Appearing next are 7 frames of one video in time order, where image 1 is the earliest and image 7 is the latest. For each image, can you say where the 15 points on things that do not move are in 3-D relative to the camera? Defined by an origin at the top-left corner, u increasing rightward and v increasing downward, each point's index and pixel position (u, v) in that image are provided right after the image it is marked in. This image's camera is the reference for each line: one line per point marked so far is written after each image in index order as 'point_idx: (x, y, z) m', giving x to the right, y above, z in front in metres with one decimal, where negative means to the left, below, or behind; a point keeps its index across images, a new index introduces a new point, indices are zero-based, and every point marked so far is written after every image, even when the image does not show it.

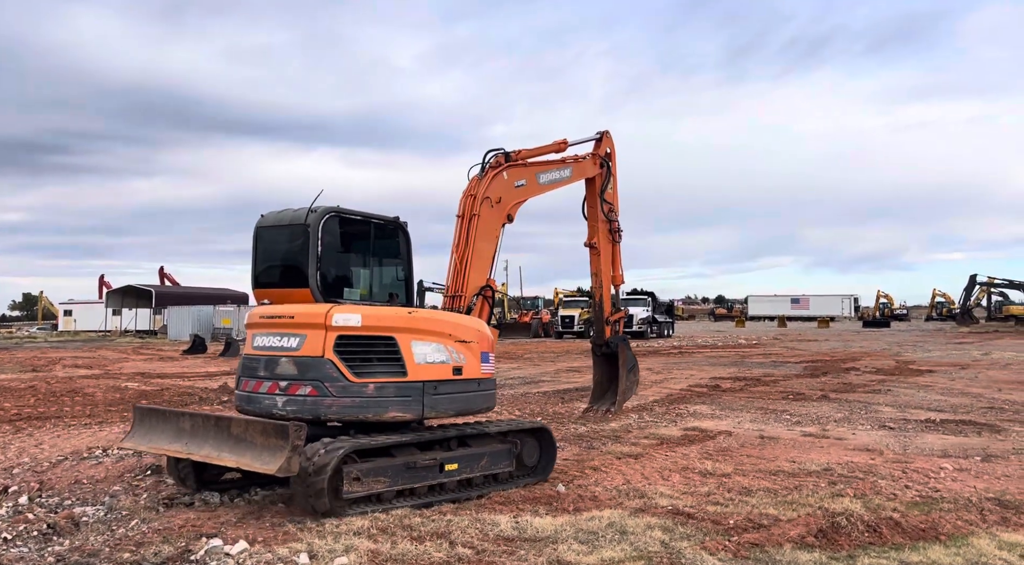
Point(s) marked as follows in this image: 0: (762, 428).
0: (+3.4, -2.0, +11.0) m
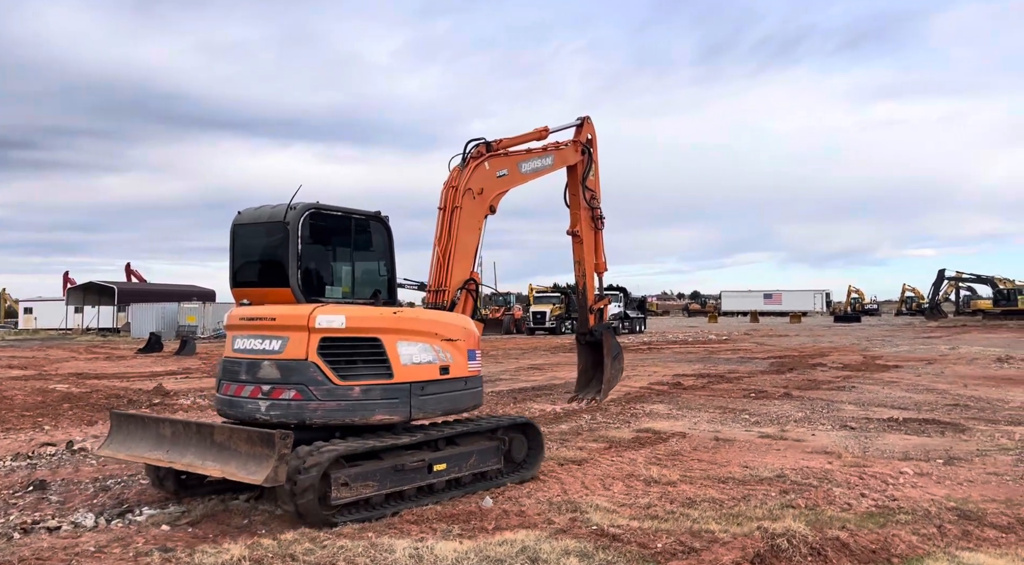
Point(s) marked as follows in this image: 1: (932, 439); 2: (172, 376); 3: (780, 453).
0: (+2.7, -1.9, +10.5) m
1: (+5.0, -1.9, +9.6) m
2: (-7.2, -2.0, +17.0) m
3: (+2.9, -1.9, +8.8) m
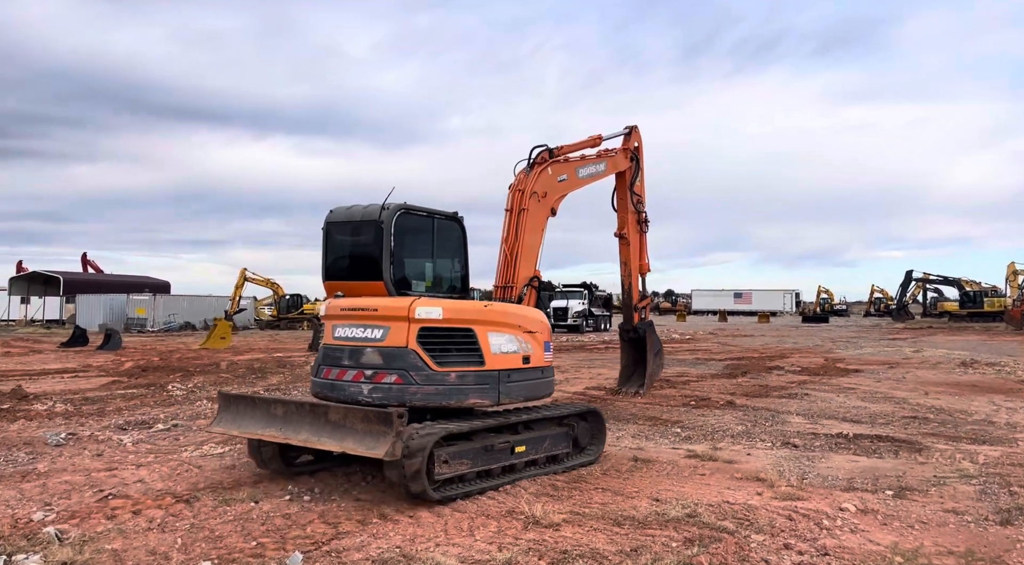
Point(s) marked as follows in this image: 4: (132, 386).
0: (+1.4, -1.8, +9.0) m
1: (+3.8, -1.8, +8.3) m
2: (-8.6, -1.8, +15.3) m
3: (+1.7, -1.8, +7.4) m
4: (-6.4, -1.8, +13.8) m
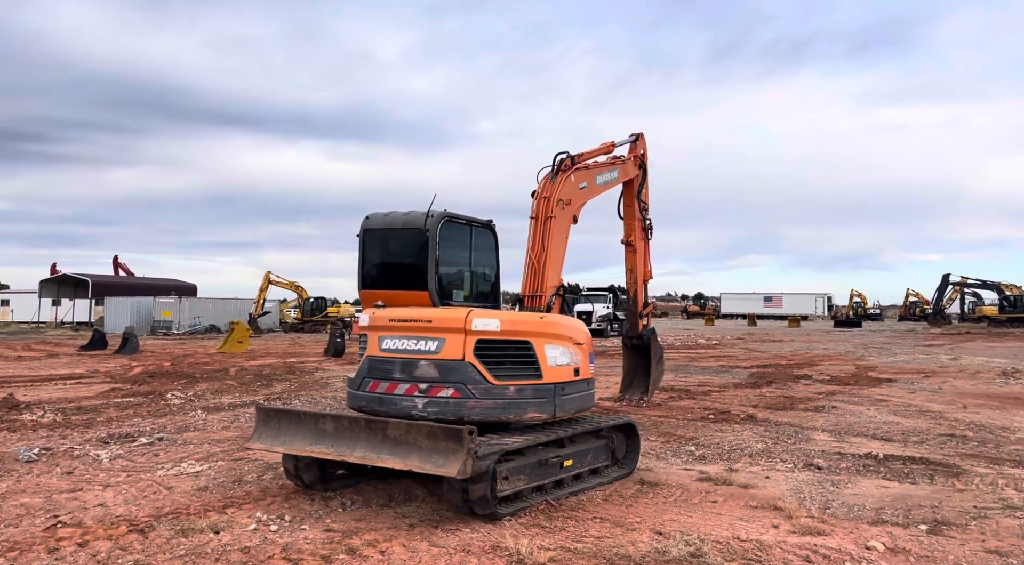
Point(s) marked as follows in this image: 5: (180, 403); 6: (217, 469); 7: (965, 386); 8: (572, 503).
0: (+1.4, -1.9, +8.4) m
1: (+3.7, -1.9, +7.5) m
2: (-8.4, -1.8, +15.0) m
3: (+1.7, -1.9, +6.7) m
4: (-6.3, -1.8, +13.4) m
5: (-5.0, -1.8, +12.2) m
6: (-2.8, -1.8, +7.6) m
7: (+9.4, -2.1, +16.8) m
8: (+0.5, -1.8, +6.7) m
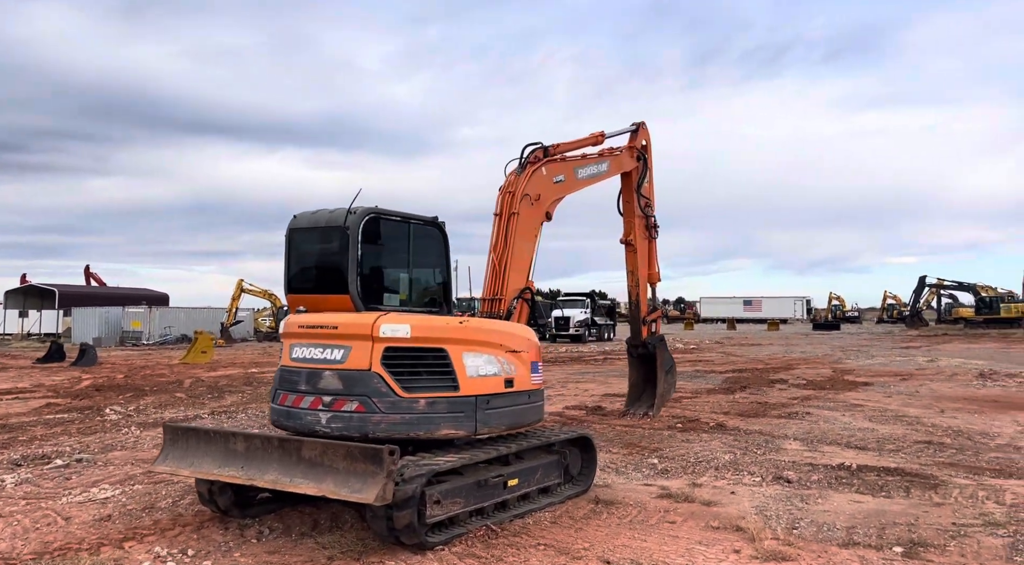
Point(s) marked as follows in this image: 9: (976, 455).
0: (+0.9, -1.9, +7.8) m
1: (+3.3, -1.9, +7.0) m
2: (-9.0, -2.0, +14.2) m
3: (+1.2, -1.9, +6.1) m
4: (-6.9, -2.0, +12.7) m
5: (-5.6, -1.9, +11.5) m
6: (-3.3, -1.8, +6.9) m
7: (+8.7, -2.1, +16.4) m
8: (0.0, -1.8, +6.1) m
9: (+5.3, -2.0, +9.2) m
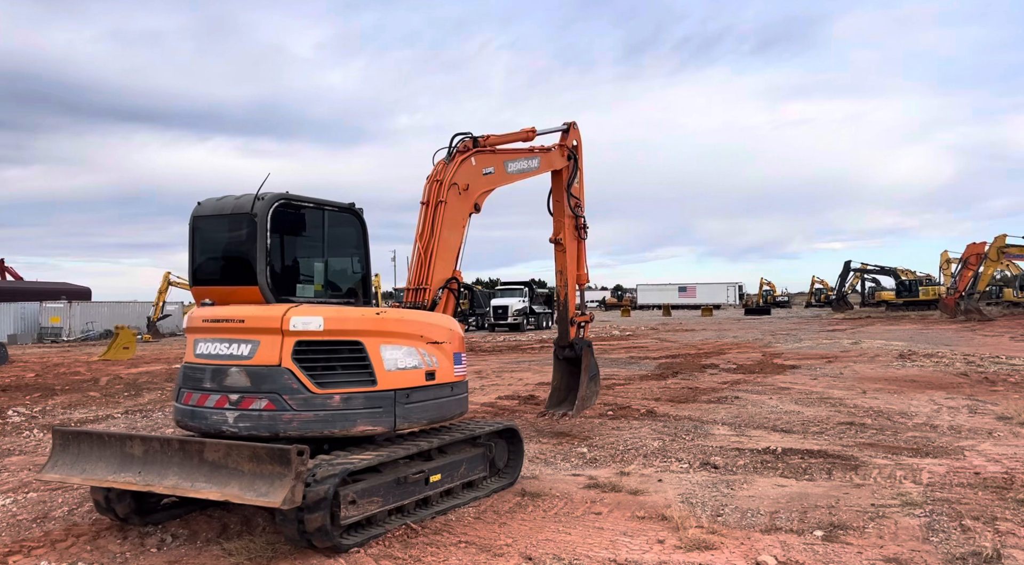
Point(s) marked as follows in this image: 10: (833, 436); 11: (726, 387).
0: (+0.2, -1.8, +7.6) m
1: (+2.6, -1.7, +7.0) m
2: (-10.2, -1.9, +13.3) m
3: (+0.6, -1.8, +6.0) m
4: (-7.9, -1.9, +11.9) m
5: (-6.5, -1.8, +10.8) m
6: (-3.9, -1.8, +6.5) m
7: (+7.3, -1.8, +16.8) m
8: (-0.5, -1.8, +5.9) m
9: (+4.4, -1.8, +9.4) m
10: (+3.7, -1.8, +9.4) m
11: (+3.8, -1.9, +14.5) m
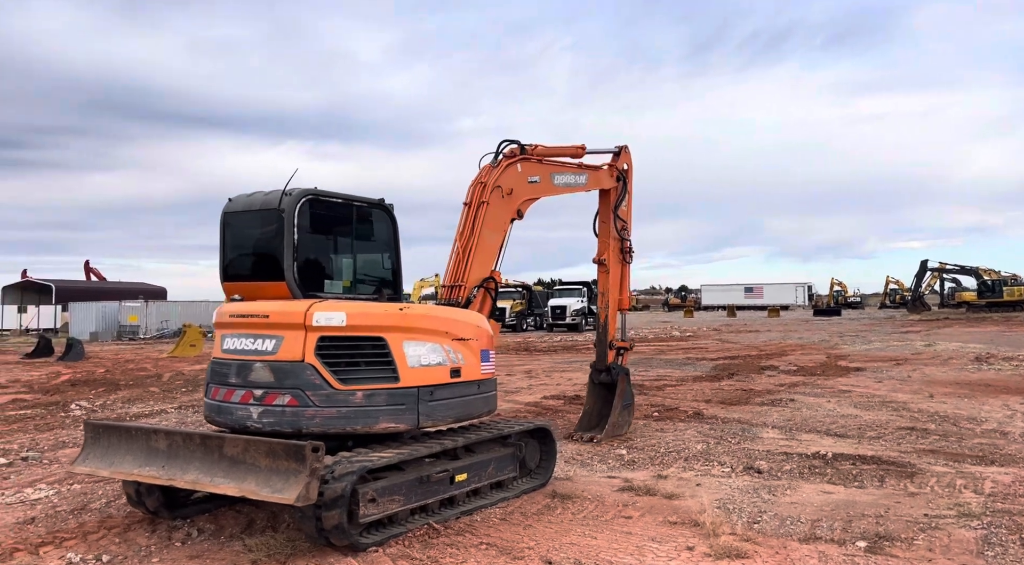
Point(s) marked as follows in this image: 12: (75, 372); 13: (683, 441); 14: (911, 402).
0: (+0.6, -1.8, +7.5) m
1: (+2.9, -1.7, +6.7) m
2: (-9.4, -1.9, +13.9) m
3: (+0.8, -1.7, +5.8) m
4: (-7.2, -1.9, +12.4) m
5: (-5.9, -1.8, +11.2) m
6: (-3.7, -1.7, +6.6) m
7: (+8.3, -1.8, +16.0) m
8: (-0.4, -1.7, +5.8) m
9: (+4.9, -1.7, +8.9) m
10: (+4.2, -1.7, +8.9) m
11: (+4.7, -1.8, +14.0) m
12: (-10.2, -2.1, +19.0) m
13: (+1.9, -1.7, +9.0) m
14: (+5.9, -1.8, +12.1) m
